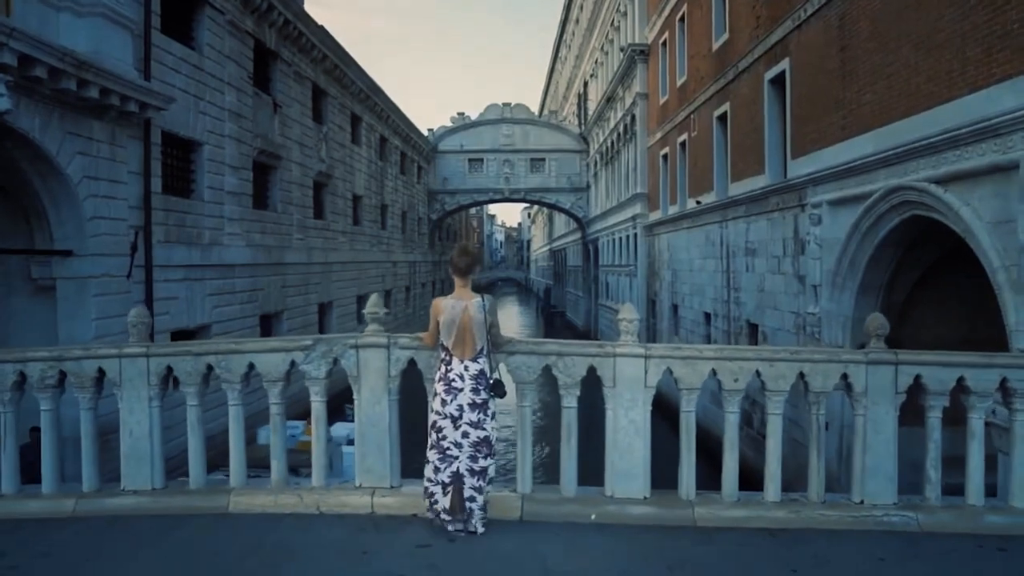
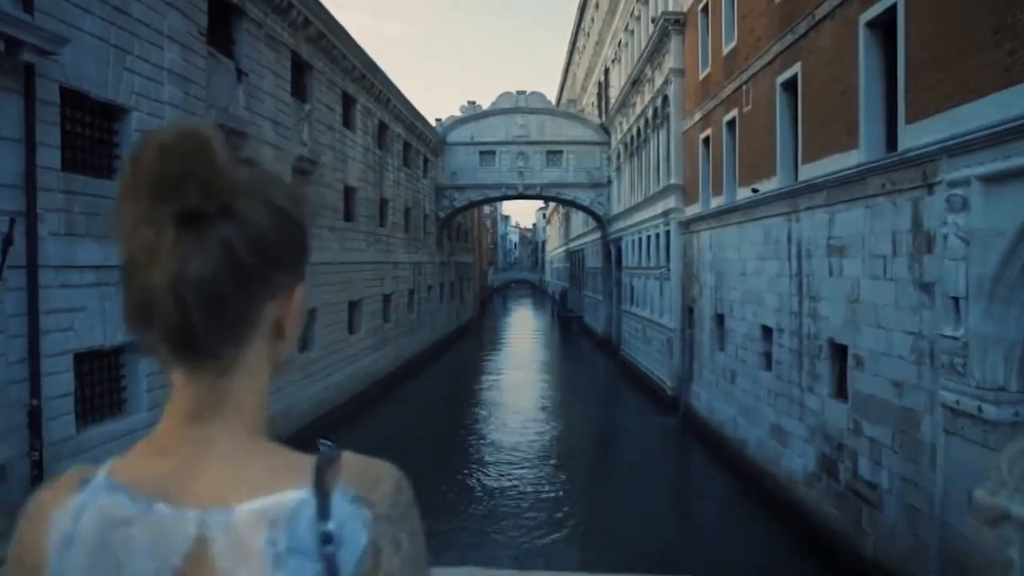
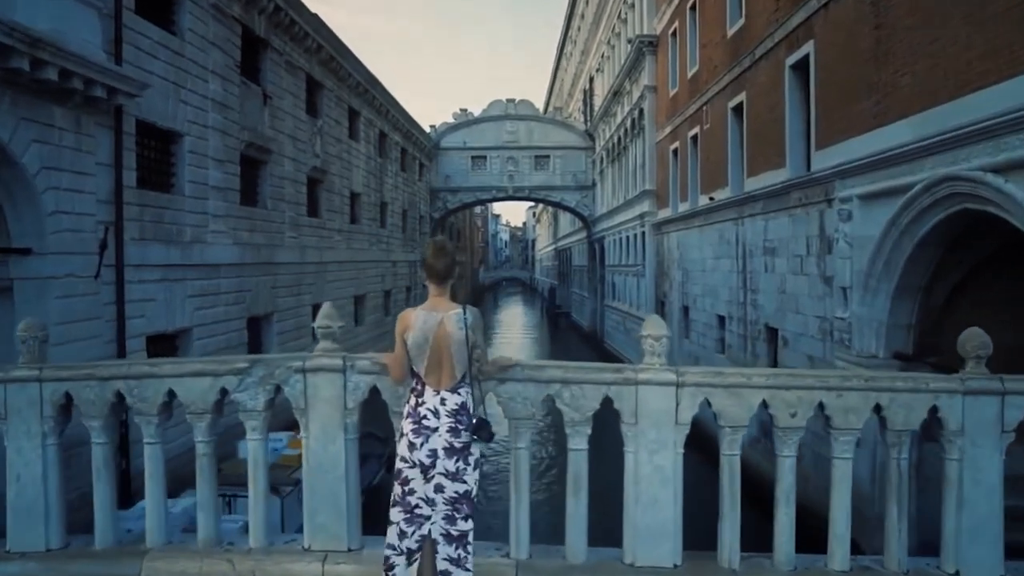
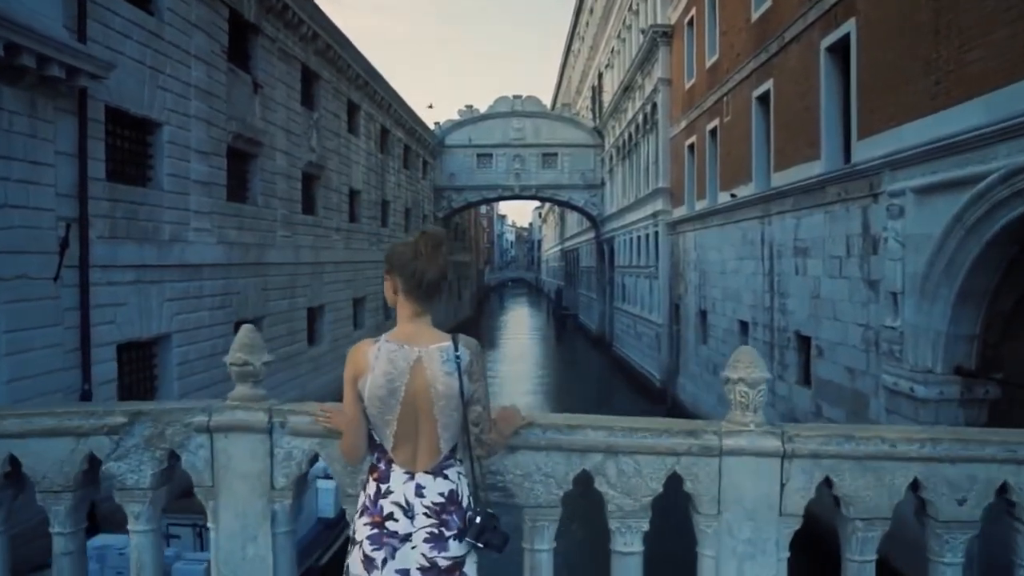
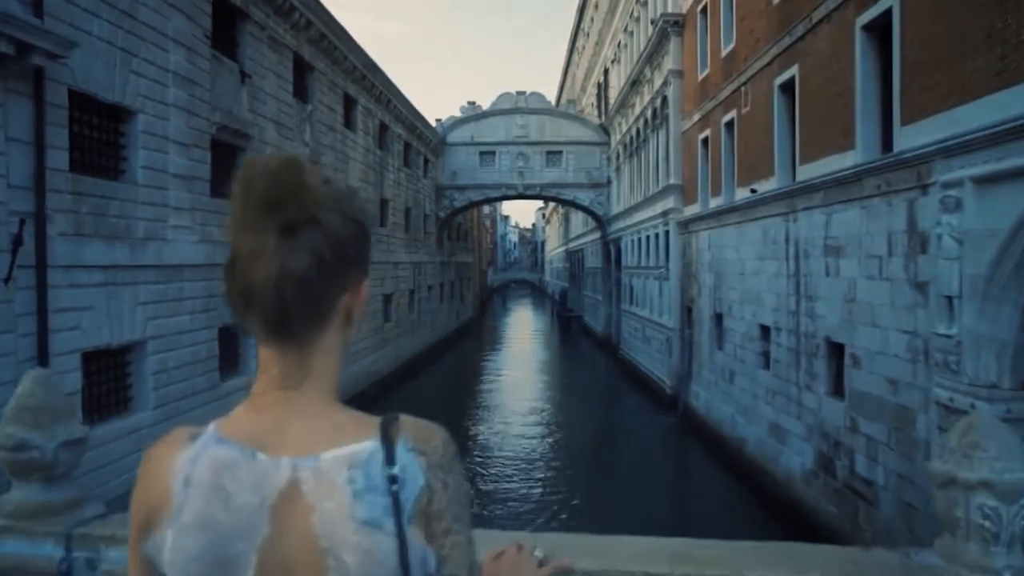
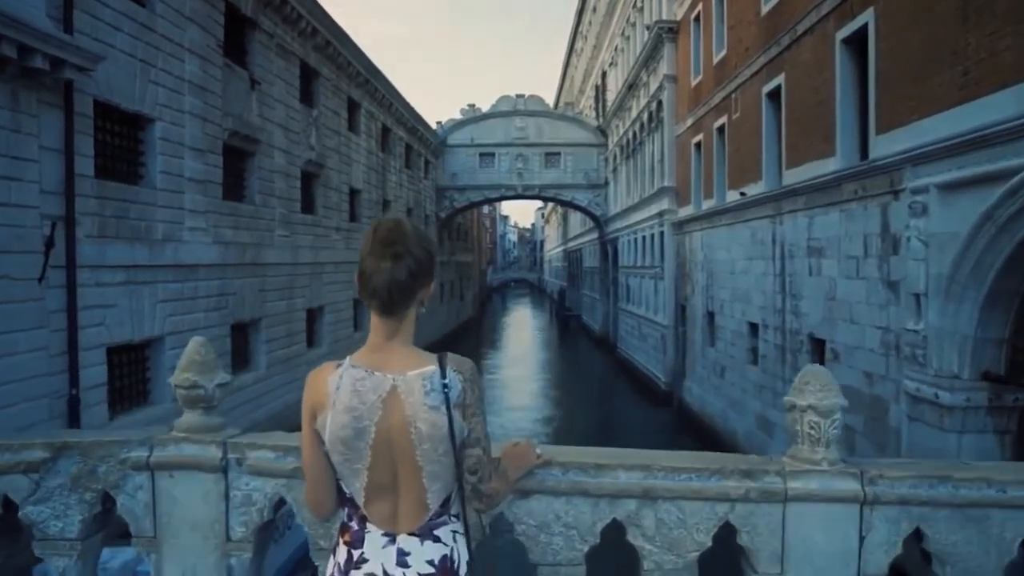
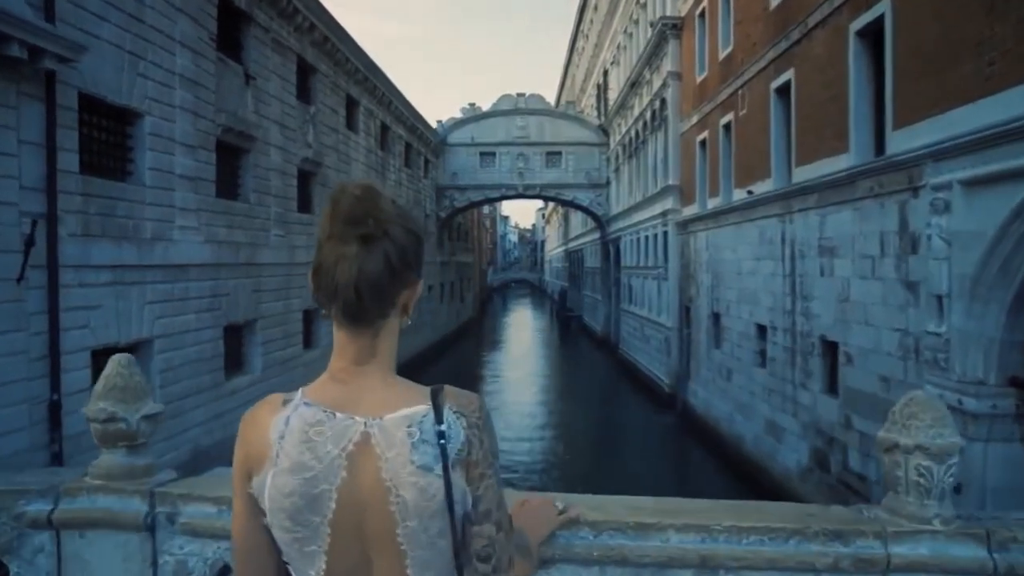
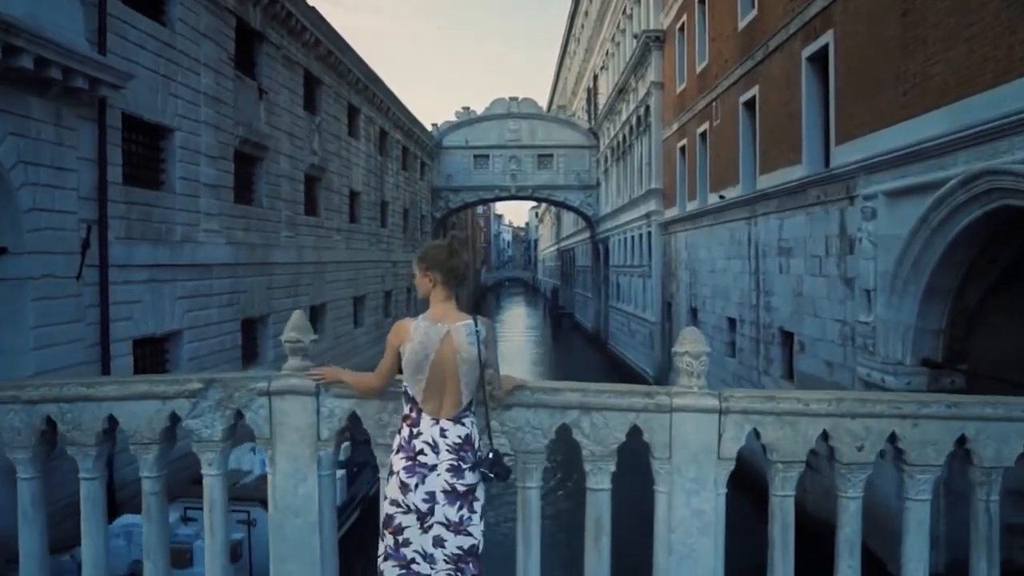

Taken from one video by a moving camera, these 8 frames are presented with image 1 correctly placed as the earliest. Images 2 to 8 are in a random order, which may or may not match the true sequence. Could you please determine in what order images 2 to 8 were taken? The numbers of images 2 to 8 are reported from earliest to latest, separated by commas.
3, 8, 4, 6, 7, 5, 2
